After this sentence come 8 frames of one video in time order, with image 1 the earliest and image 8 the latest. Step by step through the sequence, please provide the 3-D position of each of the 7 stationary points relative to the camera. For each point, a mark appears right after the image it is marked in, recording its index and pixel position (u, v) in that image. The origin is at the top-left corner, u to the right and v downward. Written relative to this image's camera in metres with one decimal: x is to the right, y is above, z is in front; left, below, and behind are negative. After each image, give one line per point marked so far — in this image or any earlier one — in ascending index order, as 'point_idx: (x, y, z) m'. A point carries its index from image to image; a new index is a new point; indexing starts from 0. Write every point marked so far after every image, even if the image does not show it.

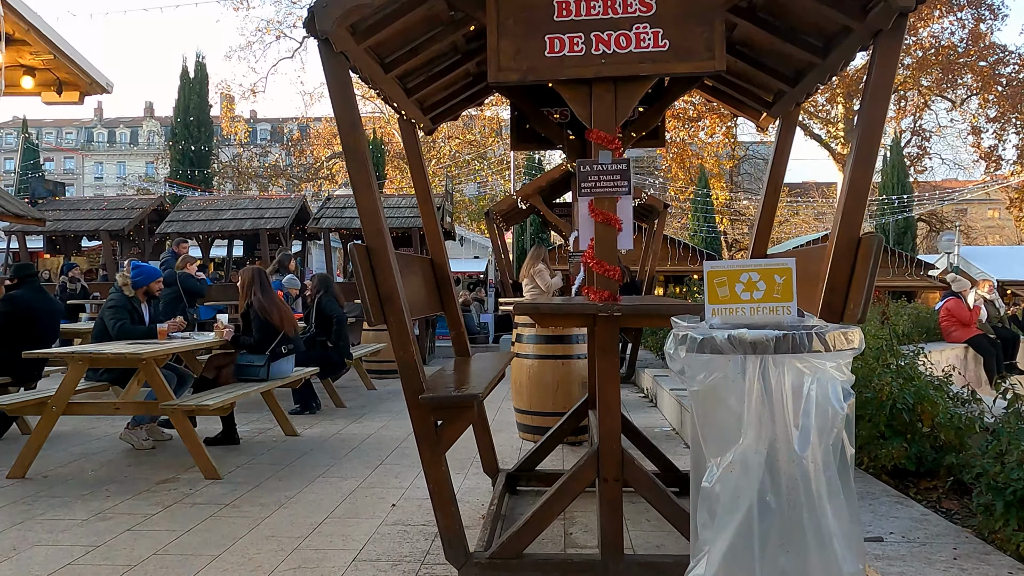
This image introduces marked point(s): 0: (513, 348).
0: (0.0, -0.5, +6.3) m
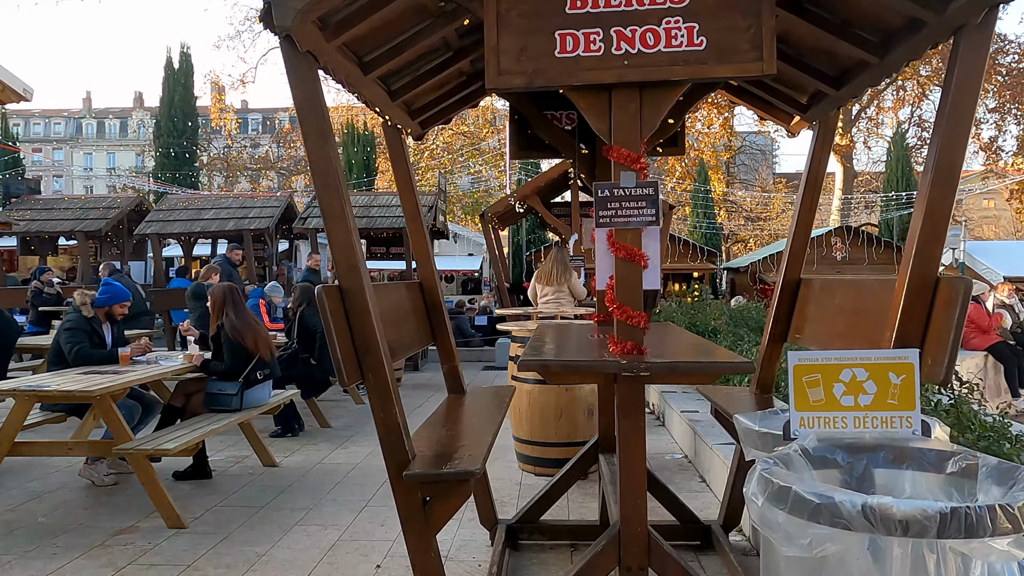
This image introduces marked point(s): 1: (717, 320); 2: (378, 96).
0: (0.0, -0.6, +5.7) m
1: (+2.4, -0.4, +8.9) m
2: (-0.6, +0.9, +3.6) m
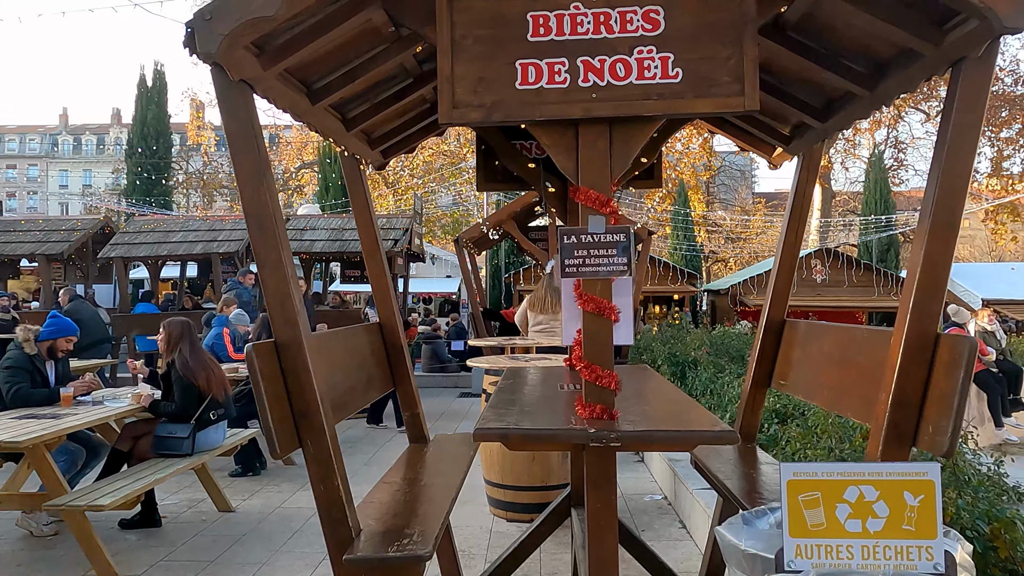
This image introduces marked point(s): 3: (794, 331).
0: (-0.2, -0.9, +5.4) m
1: (+2.1, -0.7, +8.7) m
2: (-0.8, +0.7, +3.3) m
3: (+1.4, -0.2, +3.7) m
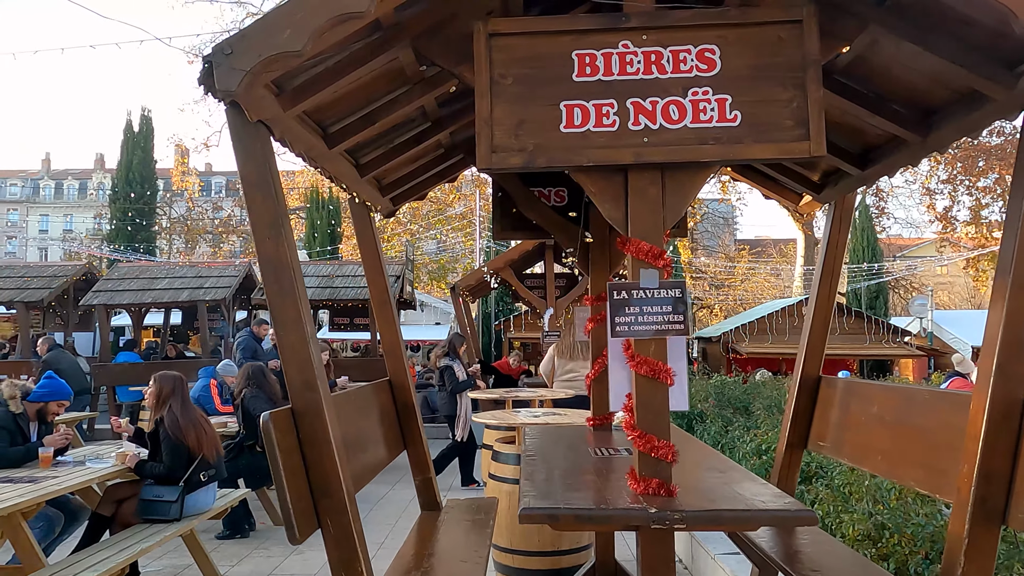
0: (-0.2, -1.2, +5.1) m
1: (+2.1, -1.2, +8.4) m
2: (-0.7, +0.5, +3.1) m
3: (+1.5, -0.5, +3.5) m
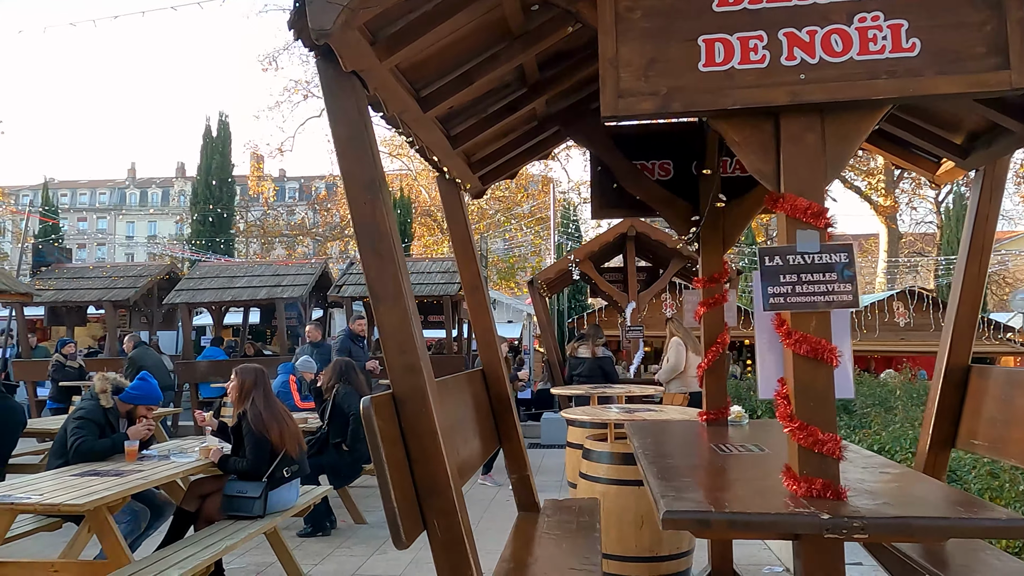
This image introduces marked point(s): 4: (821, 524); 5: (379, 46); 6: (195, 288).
0: (+0.4, -1.1, +4.8) m
1: (+3.0, -1.1, +7.9) m
2: (-0.3, +0.6, +2.9) m
3: (+1.9, -0.4, +3.0) m
4: (+0.7, -0.5, +1.7) m
5: (-0.4, +0.7, +2.1) m
6: (-5.2, 0.0, +12.5) m
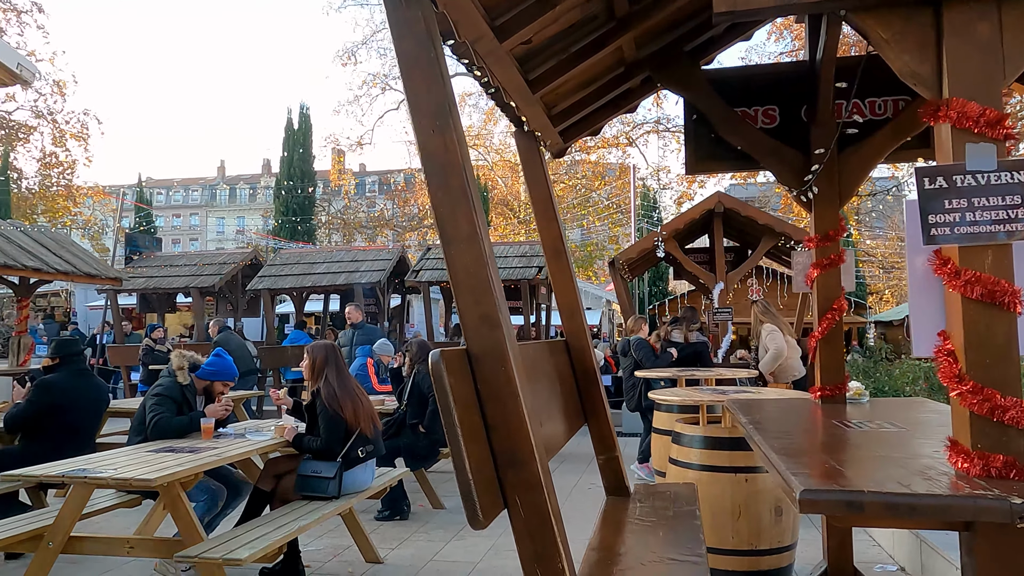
0: (+0.9, -1.0, +4.5) m
1: (+3.8, -0.9, +7.3) m
2: (0.0, +0.7, +2.6) m
3: (+2.2, -0.2, +2.5) m
4: (+0.8, -0.4, +1.3) m
5: (-0.1, +0.8, +1.8) m
6: (-3.9, +0.2, +12.7) m
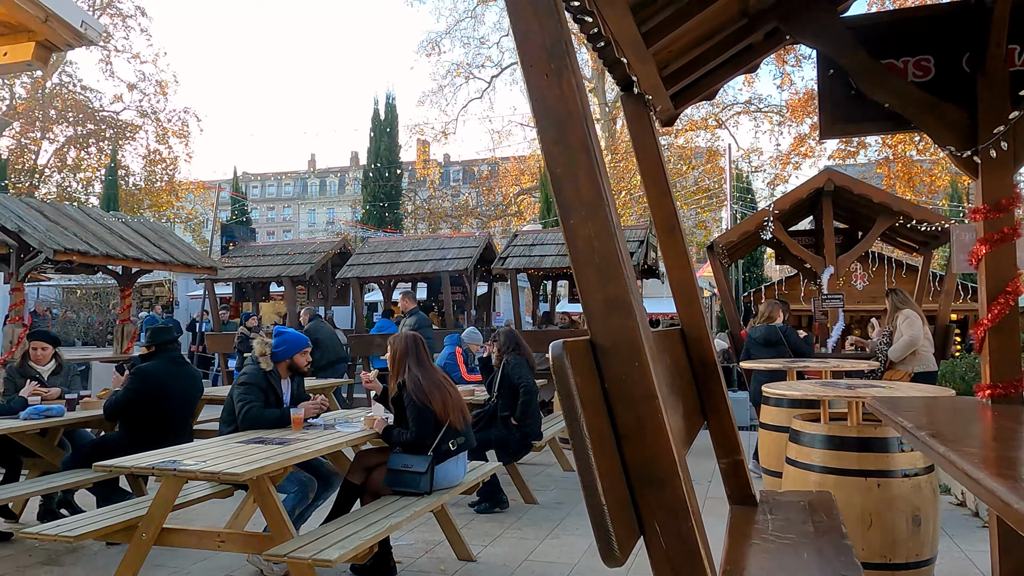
0: (+1.5, -0.9, +4.0) m
1: (+4.6, -0.8, +6.6) m
2: (+0.3, +0.8, +2.3) m
3: (+2.5, -0.1, +2.0) m
4: (+1.0, -0.3, +0.9) m
5: (+0.1, +0.8, +1.5) m
6: (-2.4, +0.4, +12.7) m
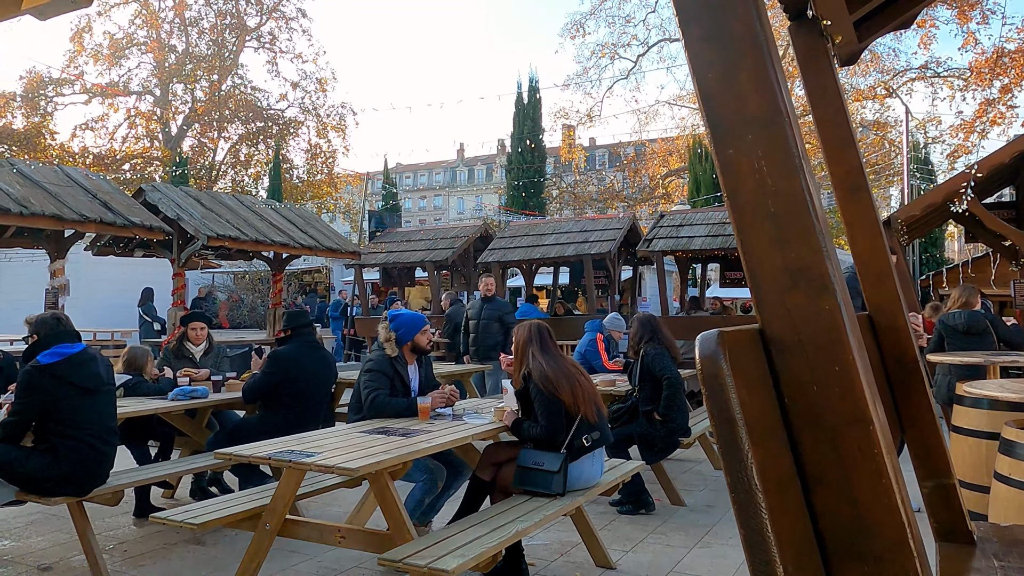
0: (+2.1, -0.8, +3.3) m
1: (+5.7, -0.6, +5.2) m
2: (+0.7, +0.8, +1.7) m
3: (+2.7, -0.1, +1.1) m
4: (+1.1, -0.3, +0.3) m
5: (+0.3, +0.9, +1.0) m
6: (-0.1, +0.7, +12.5) m
